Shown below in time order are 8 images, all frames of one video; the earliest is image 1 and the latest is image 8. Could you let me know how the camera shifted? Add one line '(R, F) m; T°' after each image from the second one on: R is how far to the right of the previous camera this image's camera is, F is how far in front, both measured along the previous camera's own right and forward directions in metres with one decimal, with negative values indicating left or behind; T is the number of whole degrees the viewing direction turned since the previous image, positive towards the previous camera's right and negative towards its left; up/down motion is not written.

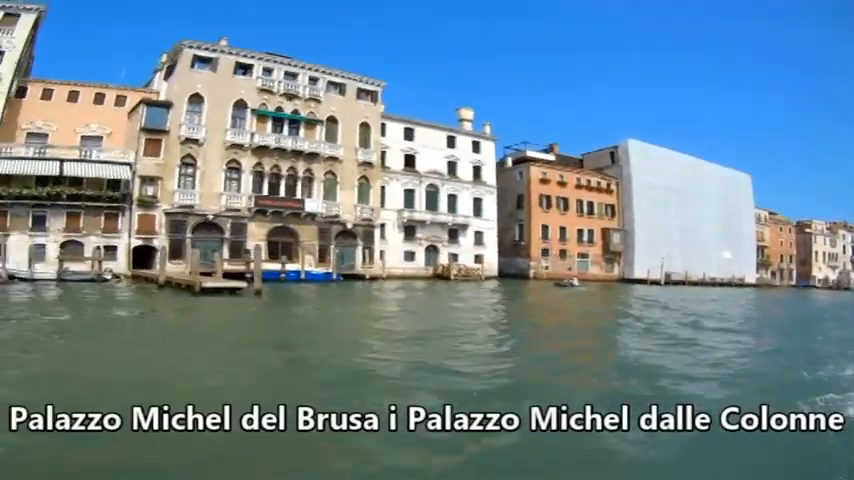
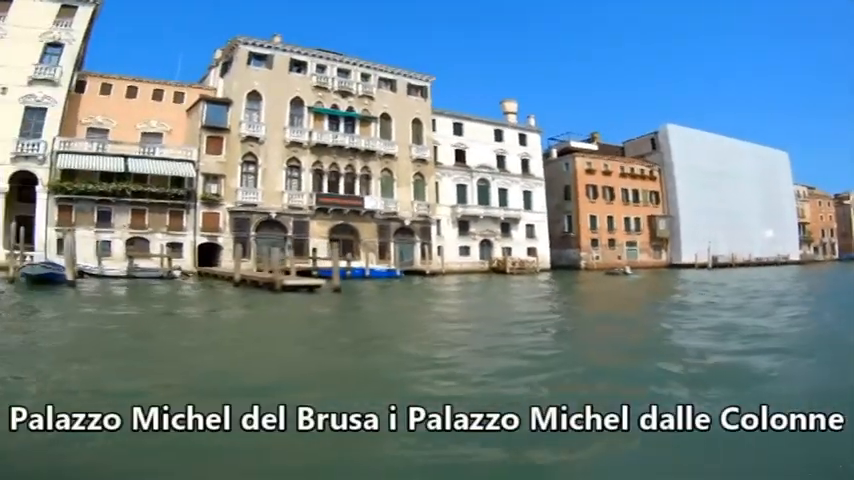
(-2.8, +0.8) m; -1°
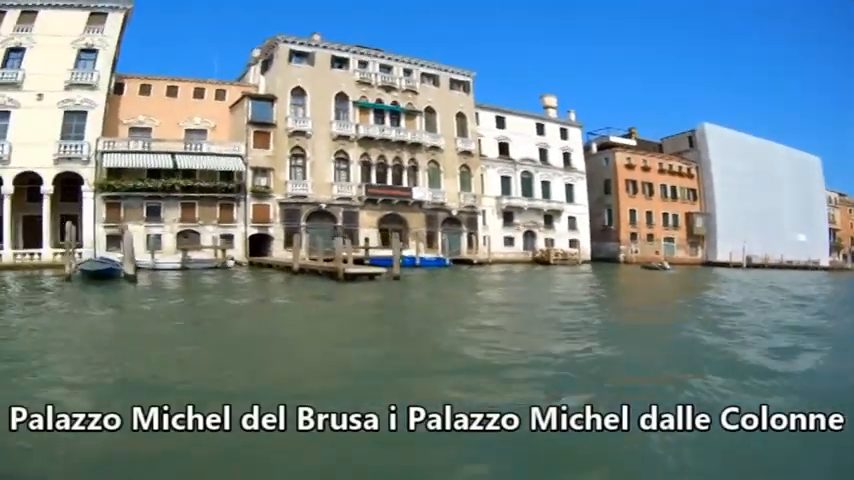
(-2.4, +0.4) m; 0°
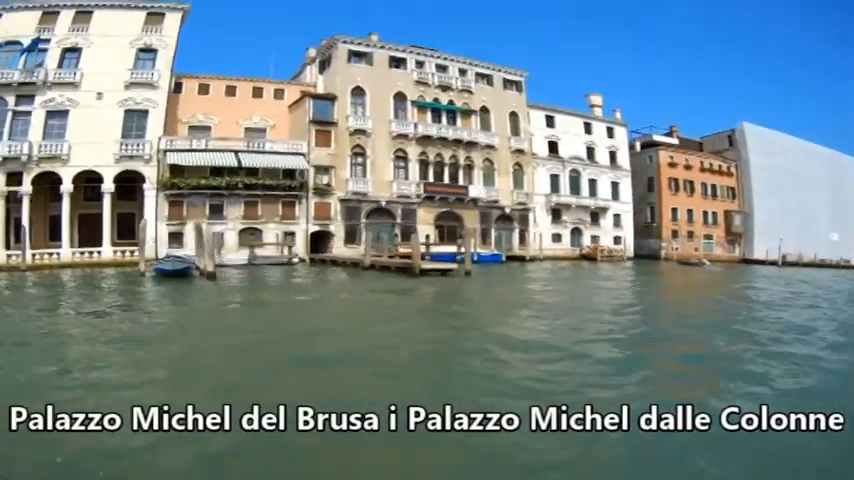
(-2.3, -0.5) m; -1°
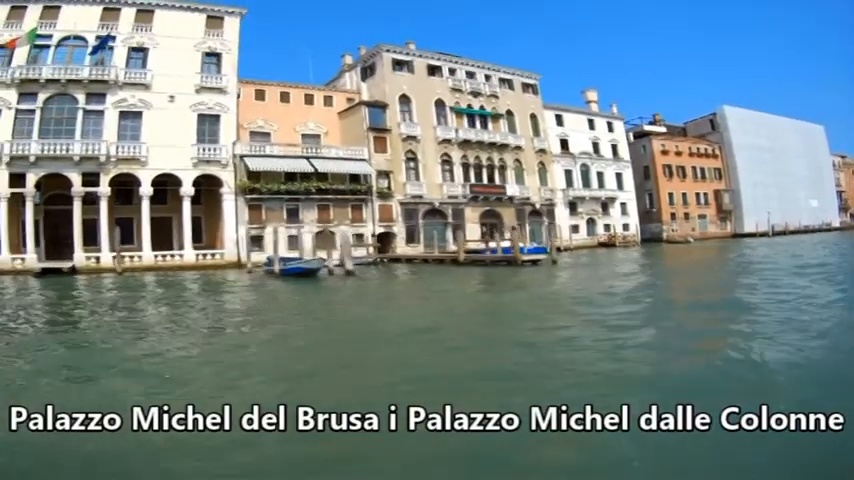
(-5.7, -1.4) m; +5°
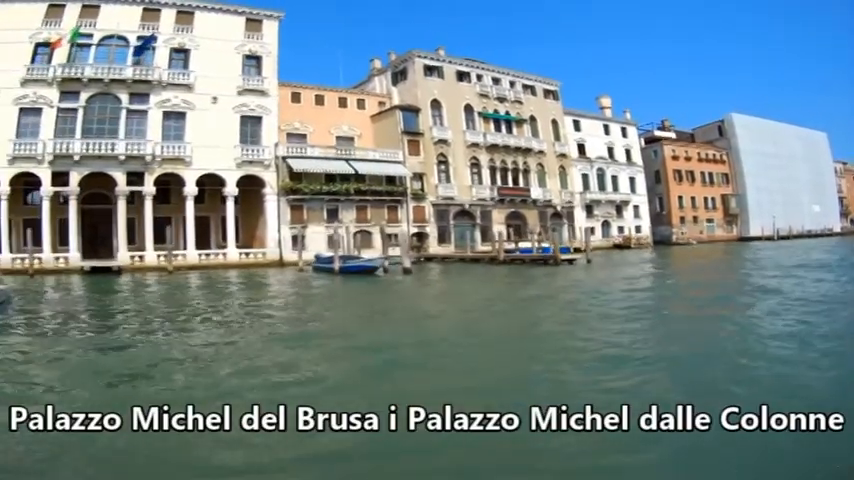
(-2.6, -0.7) m; +2°
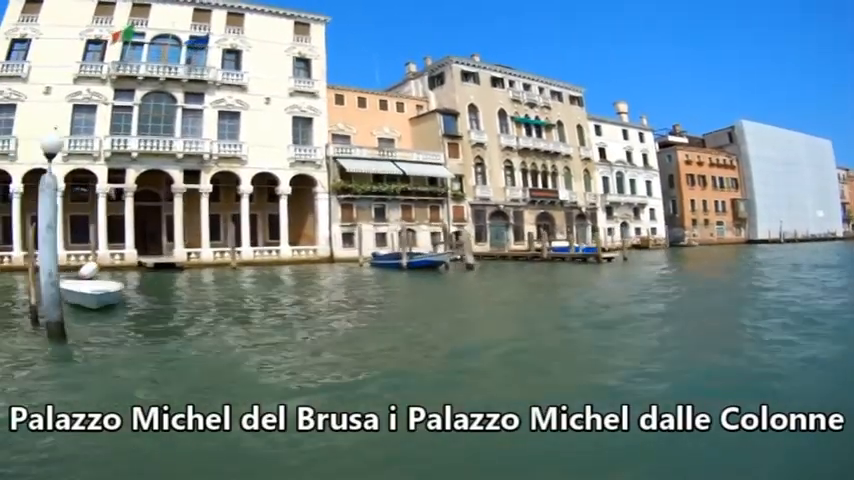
(-3.2, -0.9) m; +2°
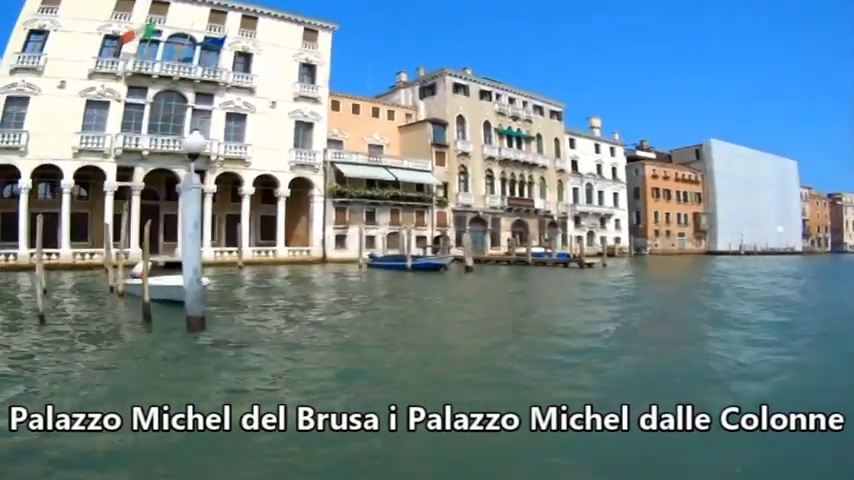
(-0.7, -2.6) m; +3°
